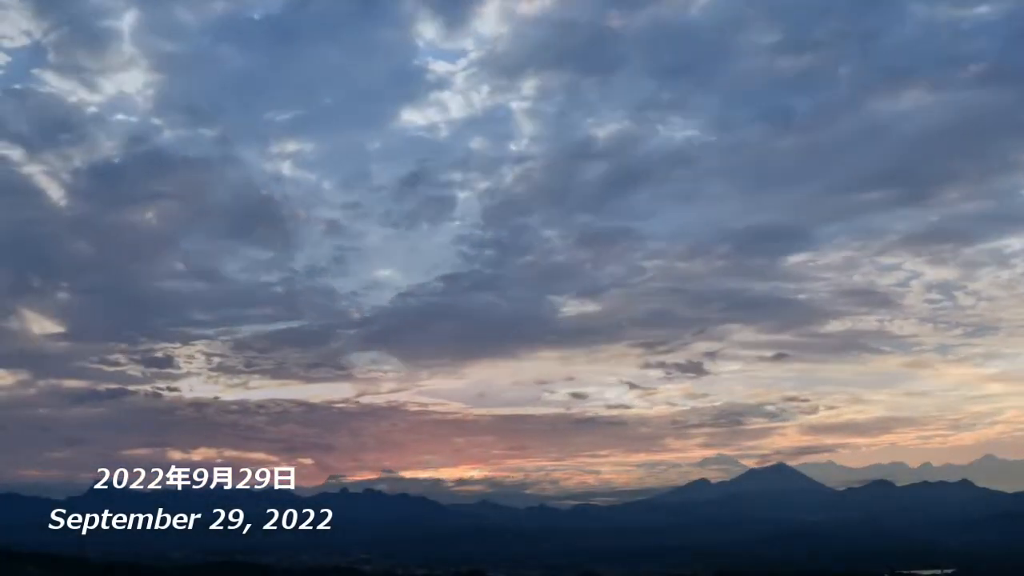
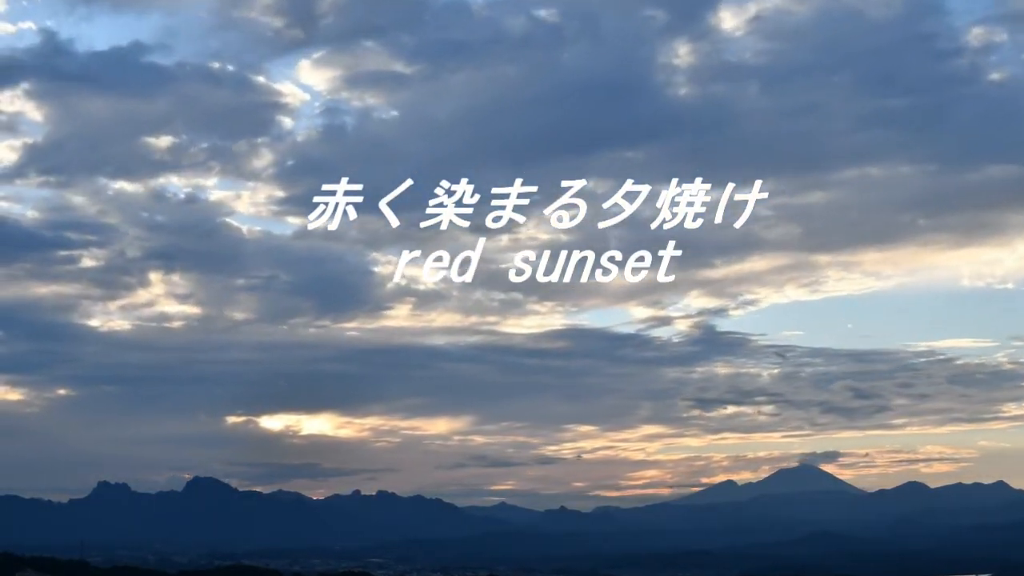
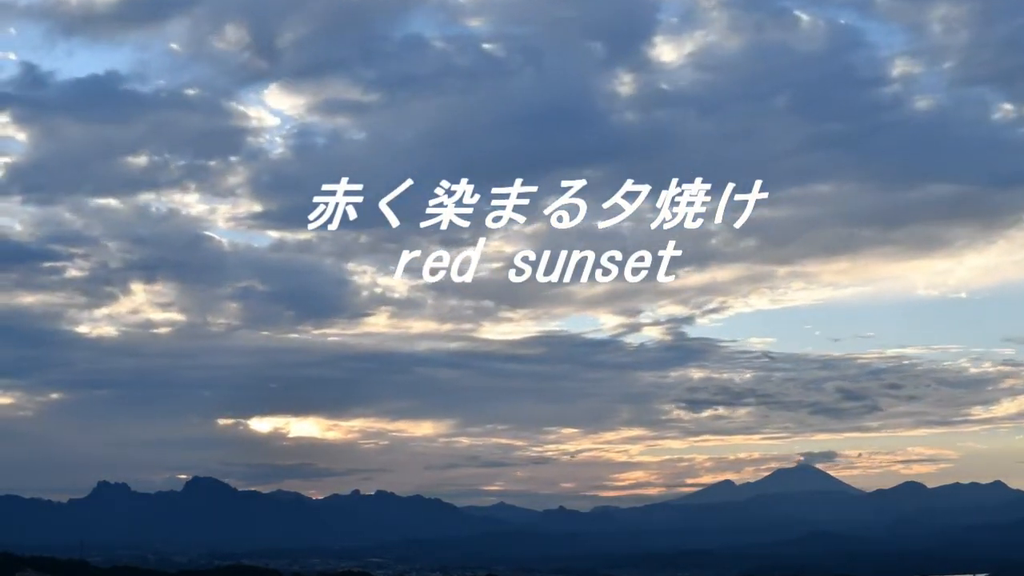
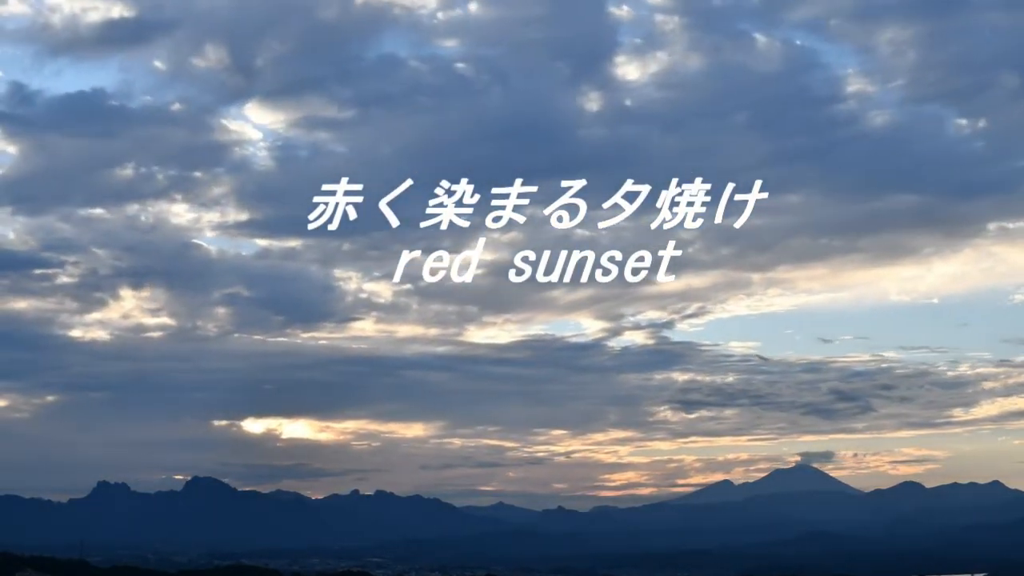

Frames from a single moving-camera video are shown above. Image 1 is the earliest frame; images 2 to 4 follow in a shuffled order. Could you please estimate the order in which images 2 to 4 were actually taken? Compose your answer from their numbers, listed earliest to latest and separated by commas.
4, 3, 2
